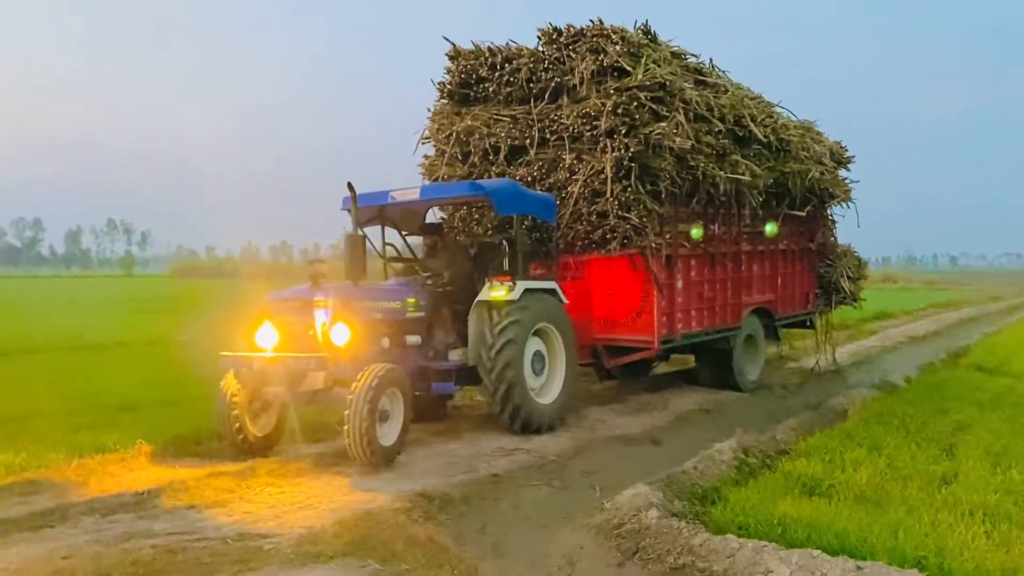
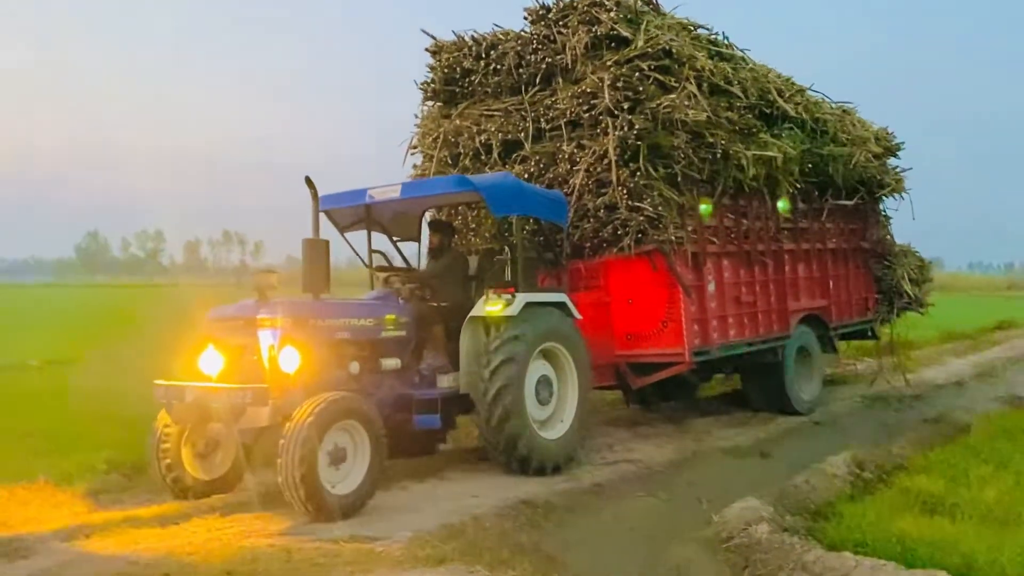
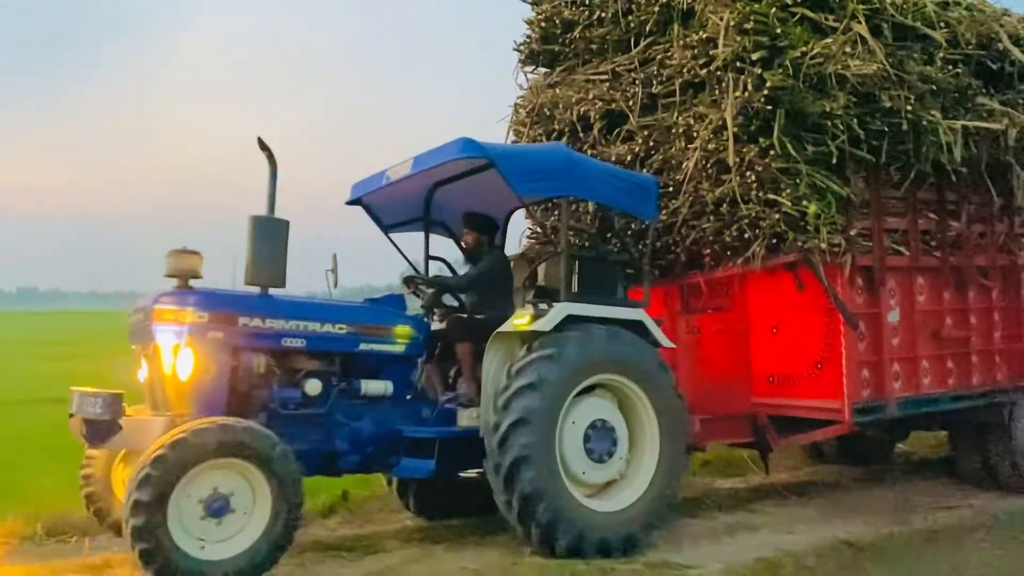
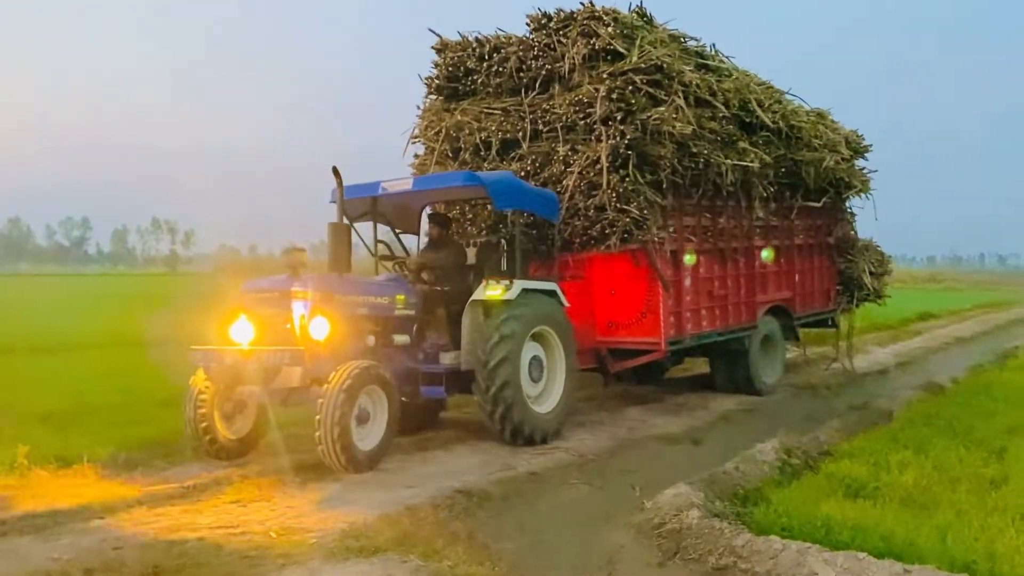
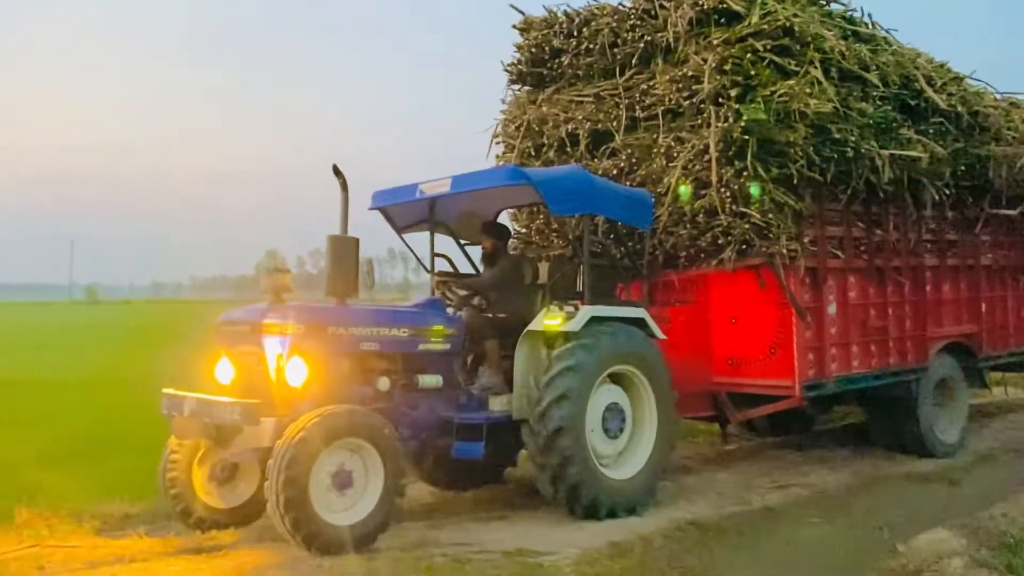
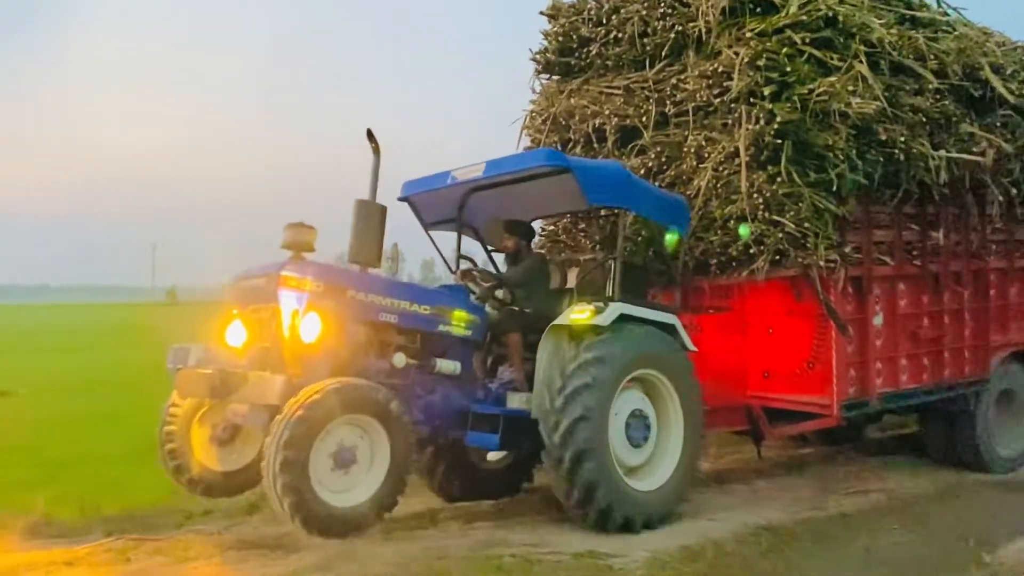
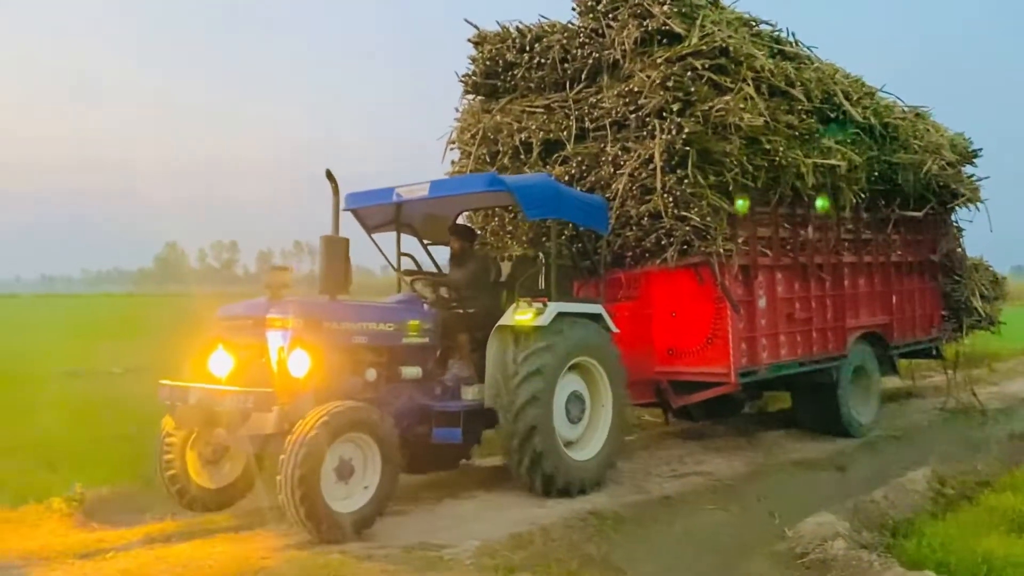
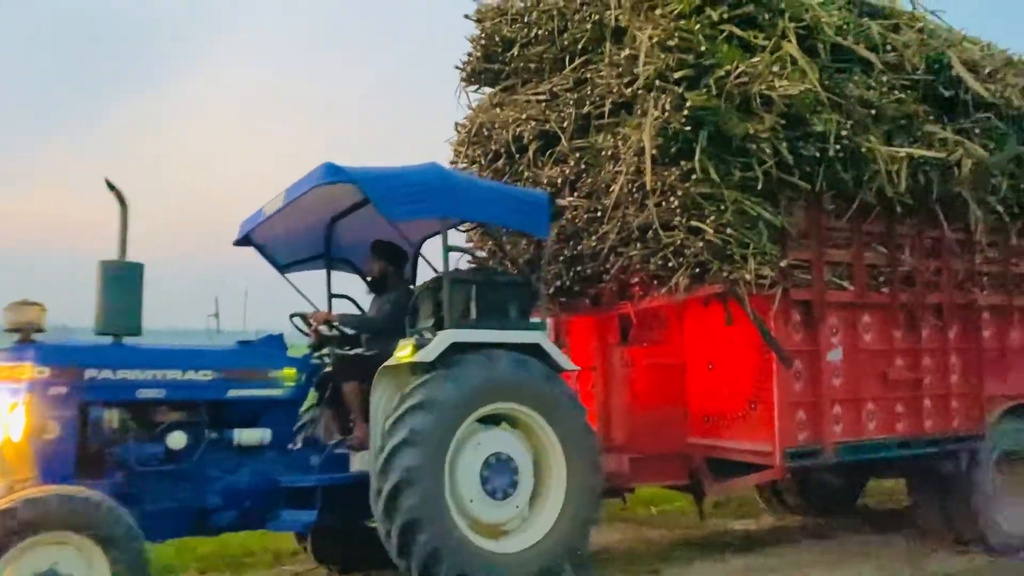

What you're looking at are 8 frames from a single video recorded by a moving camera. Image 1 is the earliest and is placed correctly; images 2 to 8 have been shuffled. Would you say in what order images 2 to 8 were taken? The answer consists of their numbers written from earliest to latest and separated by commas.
4, 2, 7, 5, 6, 3, 8
